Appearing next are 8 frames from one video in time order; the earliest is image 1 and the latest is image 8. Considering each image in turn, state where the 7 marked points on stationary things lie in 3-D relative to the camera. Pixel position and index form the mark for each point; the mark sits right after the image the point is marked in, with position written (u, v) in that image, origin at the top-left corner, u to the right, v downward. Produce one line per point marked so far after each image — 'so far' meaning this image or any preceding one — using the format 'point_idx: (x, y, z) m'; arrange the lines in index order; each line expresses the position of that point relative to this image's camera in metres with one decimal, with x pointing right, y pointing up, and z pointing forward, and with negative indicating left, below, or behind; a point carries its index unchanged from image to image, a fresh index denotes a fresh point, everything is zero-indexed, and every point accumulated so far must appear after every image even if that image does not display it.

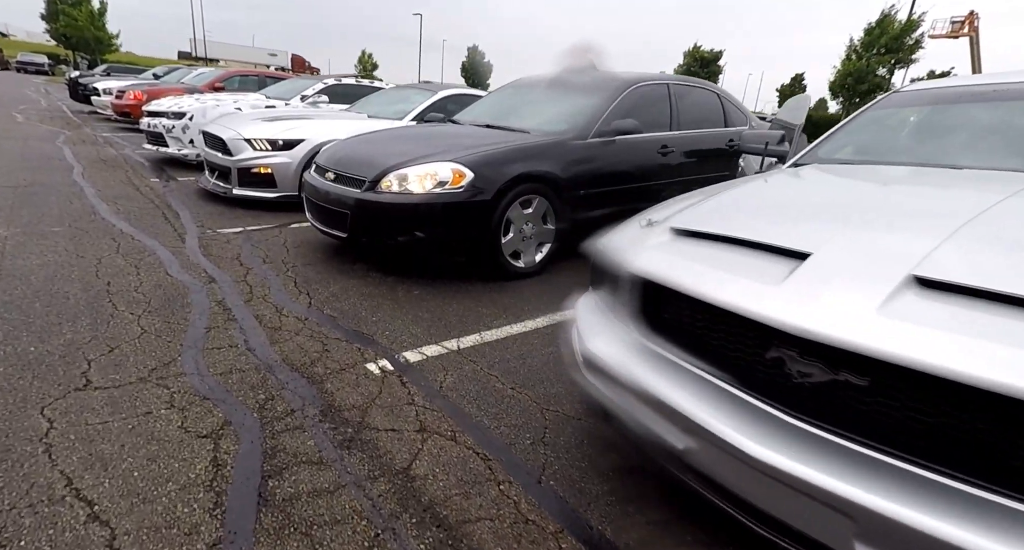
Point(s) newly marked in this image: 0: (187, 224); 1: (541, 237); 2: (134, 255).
0: (-2.9, +0.4, +4.8) m
1: (+0.2, +0.3, +3.9) m
2: (-2.6, +0.1, +3.7) m
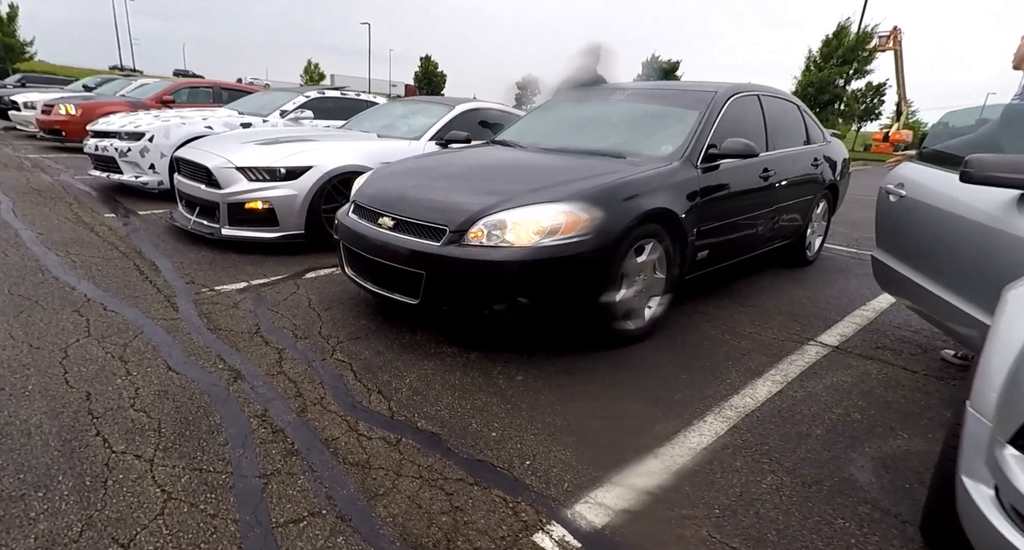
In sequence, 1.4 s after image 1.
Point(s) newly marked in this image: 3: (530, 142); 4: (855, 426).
0: (-2.4, -0.1, +3.7) m
1: (+0.8, -0.1, +3.1) m
2: (-2.0, -0.3, +2.7) m
3: (+0.1, +1.0, +4.0) m
4: (+1.4, -0.6, +2.1) m
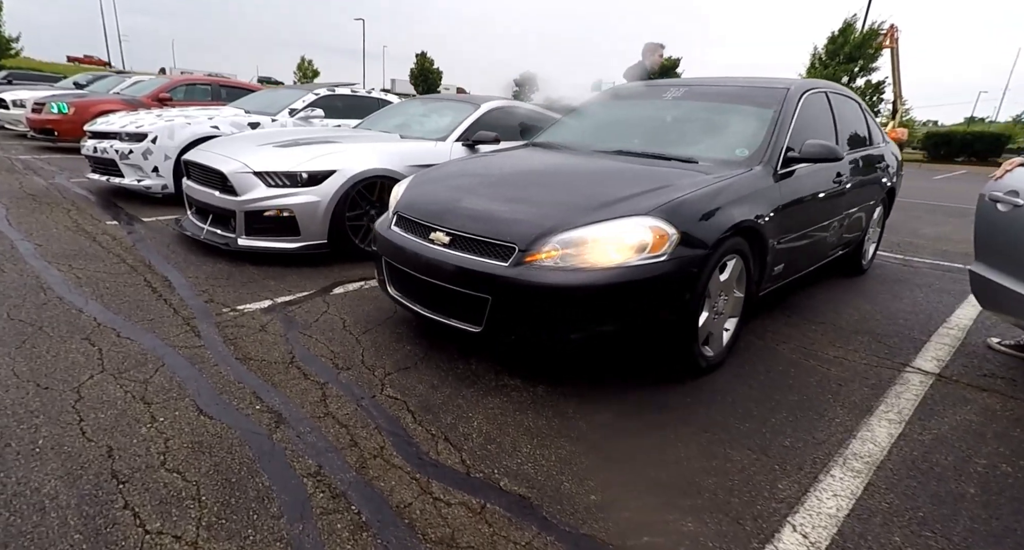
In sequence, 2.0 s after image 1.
0: (-2.0, -0.2, +3.4) m
1: (+1.1, -0.2, +2.8) m
2: (-1.7, -0.5, +2.4) m
3: (+0.4, +0.9, +3.7) m
4: (+1.7, -0.7, +1.8) m
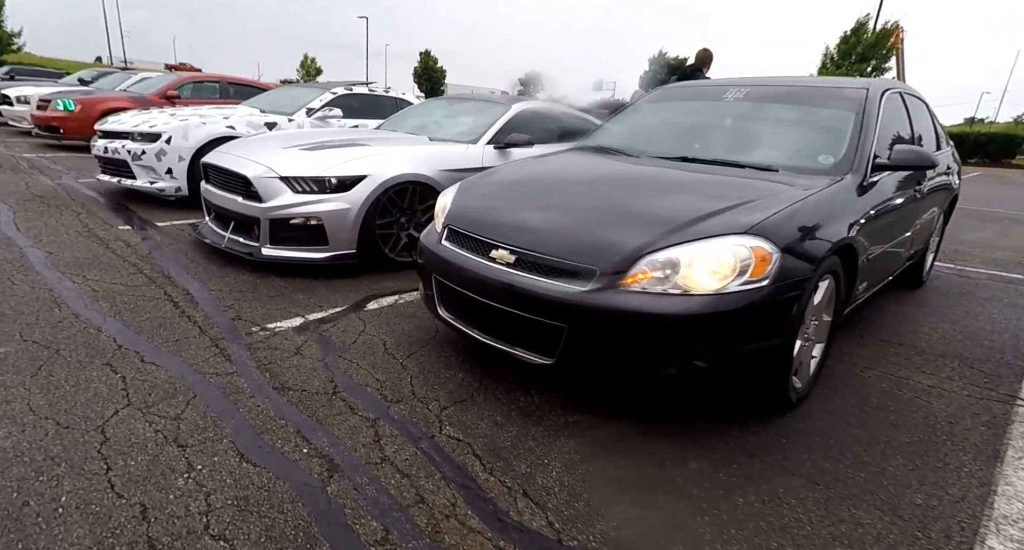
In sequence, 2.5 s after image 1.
0: (-1.7, -0.3, +3.1) m
1: (+1.4, -0.3, +2.5) m
2: (-1.4, -0.5, +2.1) m
3: (+0.8, +0.8, +3.5) m
4: (+2.0, -0.8, +1.6) m
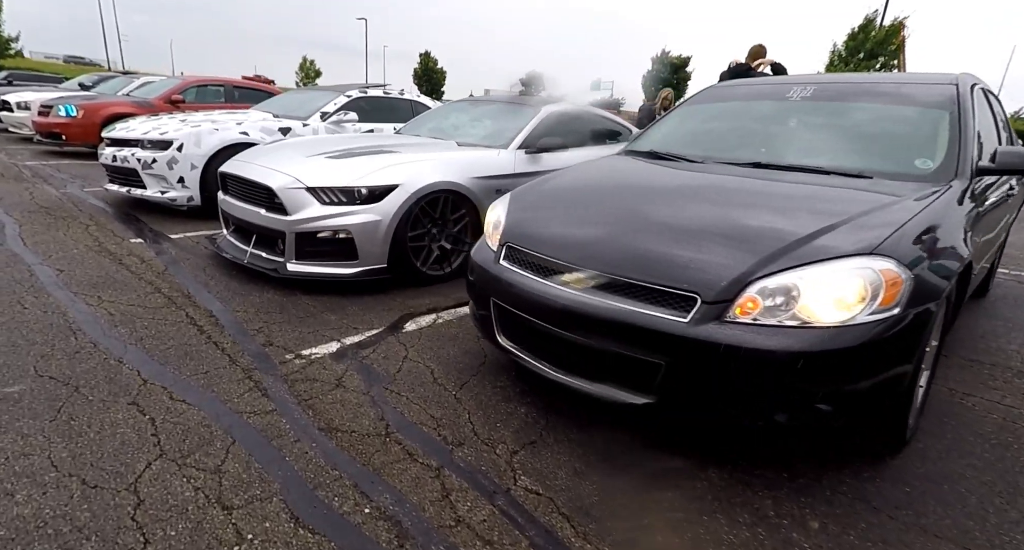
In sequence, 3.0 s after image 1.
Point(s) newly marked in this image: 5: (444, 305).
0: (-1.4, -0.4, +2.9) m
1: (+1.7, -0.4, +2.2) m
2: (-1.1, -0.7, +1.9) m
3: (+1.0, +0.7, +3.2) m
4: (+2.3, -0.9, +1.3) m
5: (-0.5, -0.2, +3.7) m
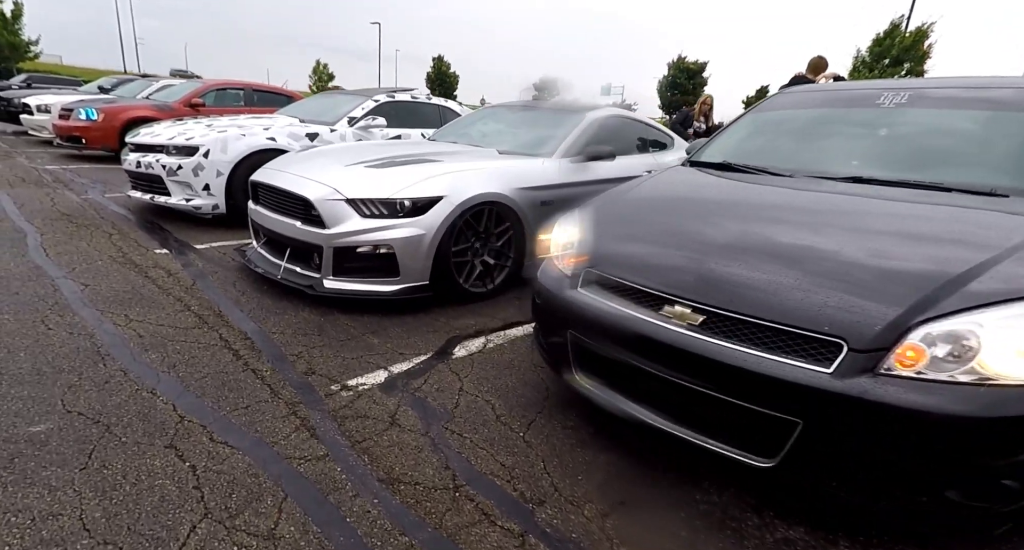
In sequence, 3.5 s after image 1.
0: (-1.1, -0.5, +2.7) m
1: (+2.0, -0.5, +1.9) m
2: (-0.8, -0.8, +1.6) m
3: (+1.4, +0.6, +2.9) m
4: (+2.6, -1.0, +1.0) m
5: (-0.1, -0.3, +3.4) m
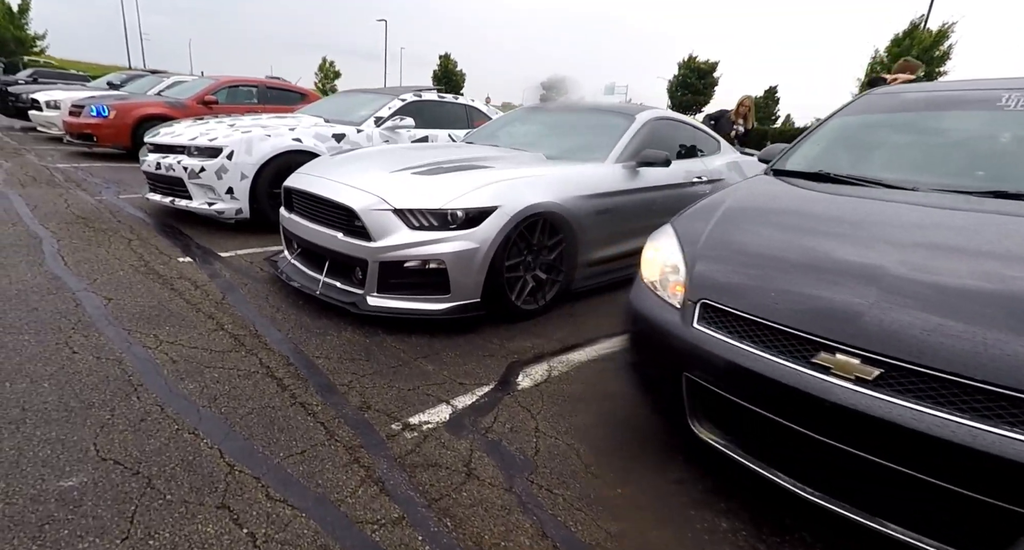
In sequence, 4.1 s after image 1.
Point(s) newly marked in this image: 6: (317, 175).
0: (-0.8, -0.6, +2.4) m
1: (+2.4, -0.6, +1.6) m
2: (-0.5, -0.9, +1.3) m
3: (+1.7, +0.5, +2.6) m
4: (+2.9, -1.2, +0.7) m
5: (+0.2, -0.4, +3.2) m
6: (-1.3, +0.7, +3.7) m
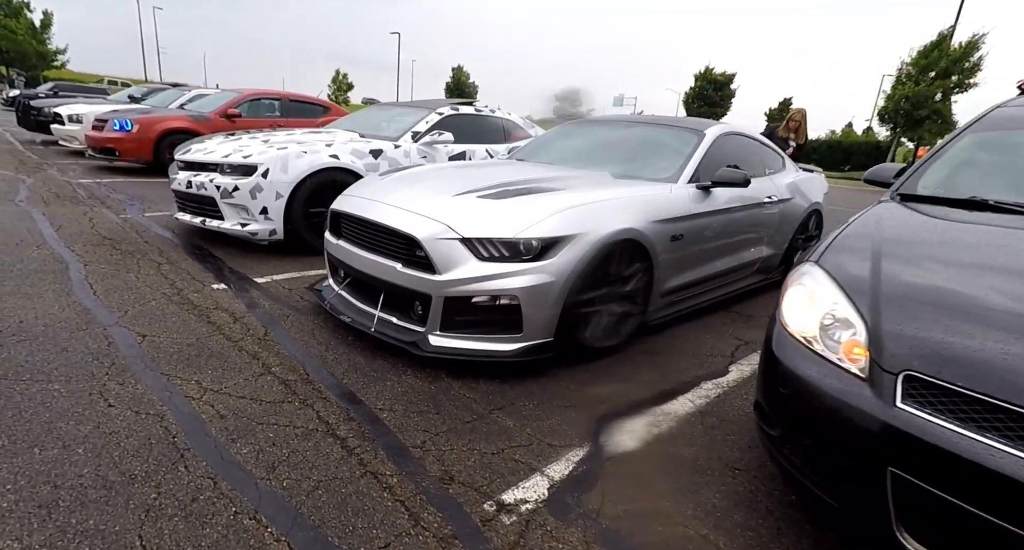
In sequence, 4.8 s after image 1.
0: (-0.4, -0.8, +2.0) m
1: (+2.8, -0.8, +1.2) m
2: (-0.1, -1.0, +1.0) m
3: (+2.2, +0.3, +2.2) m
4: (+3.3, -1.3, +0.2) m
5: (+0.7, -0.6, +2.8) m
6: (-0.9, +0.5, +3.4) m
